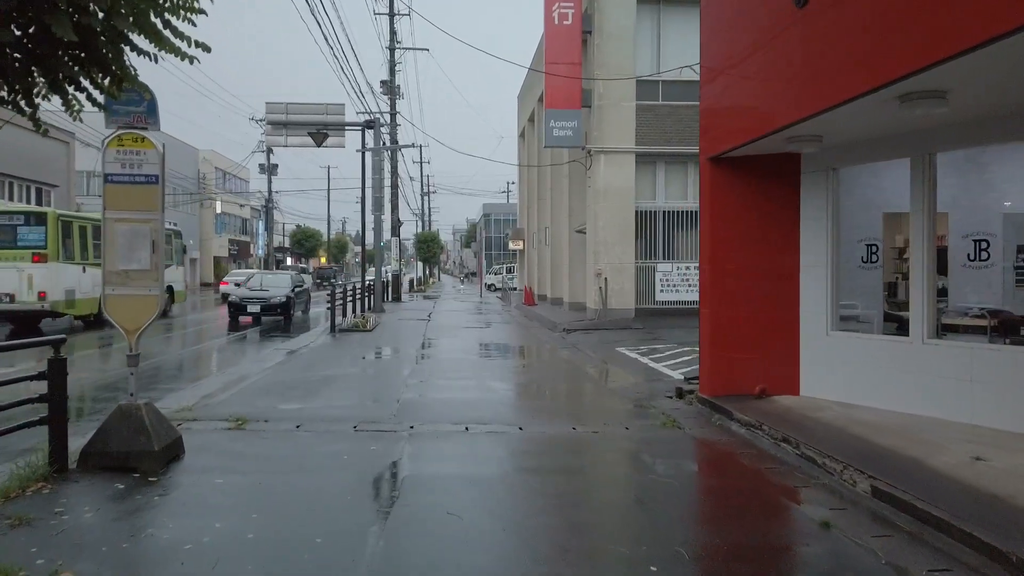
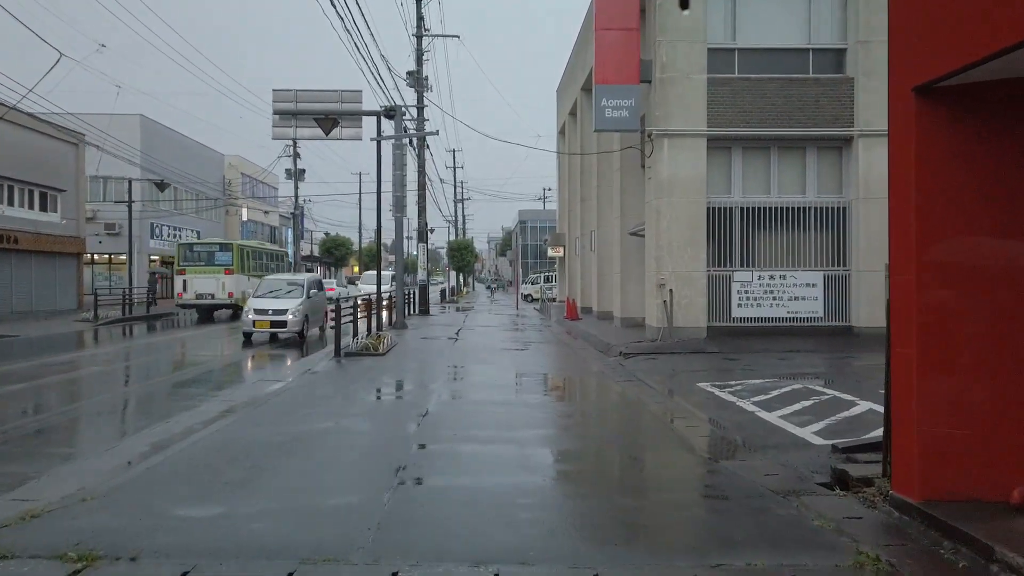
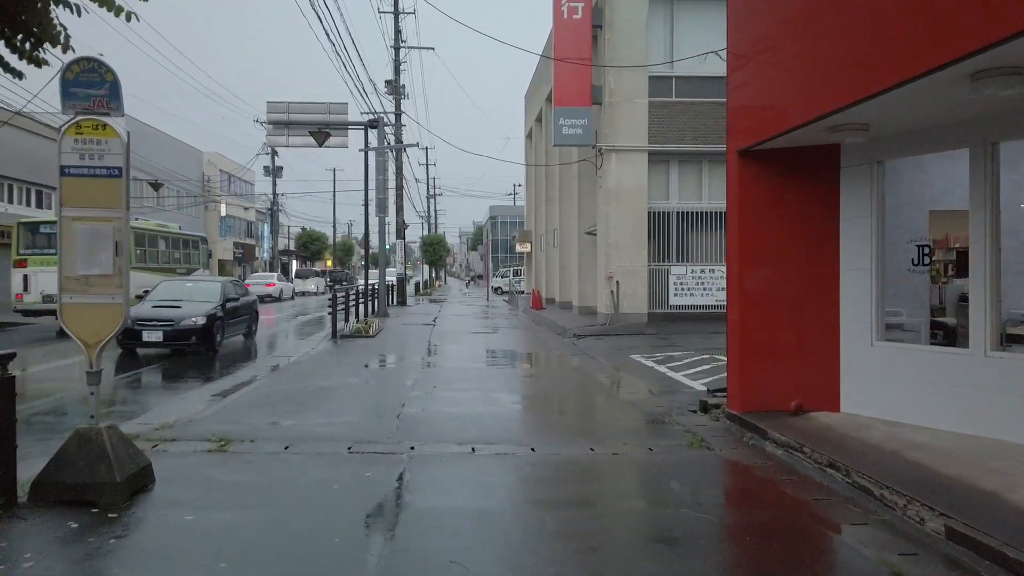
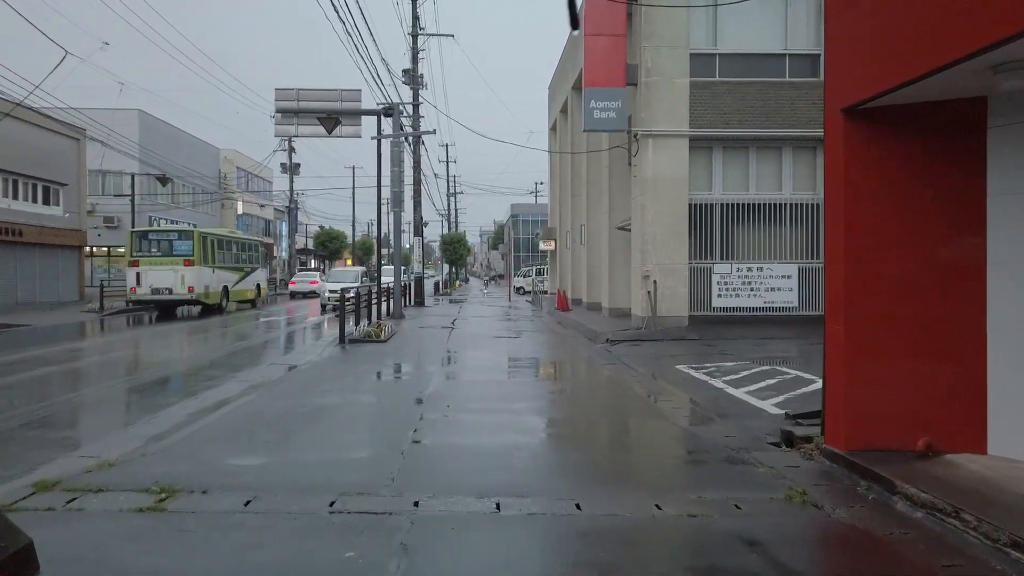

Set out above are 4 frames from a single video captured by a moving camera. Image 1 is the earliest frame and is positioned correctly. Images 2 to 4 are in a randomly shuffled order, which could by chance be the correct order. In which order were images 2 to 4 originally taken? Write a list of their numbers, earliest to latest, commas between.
3, 4, 2
